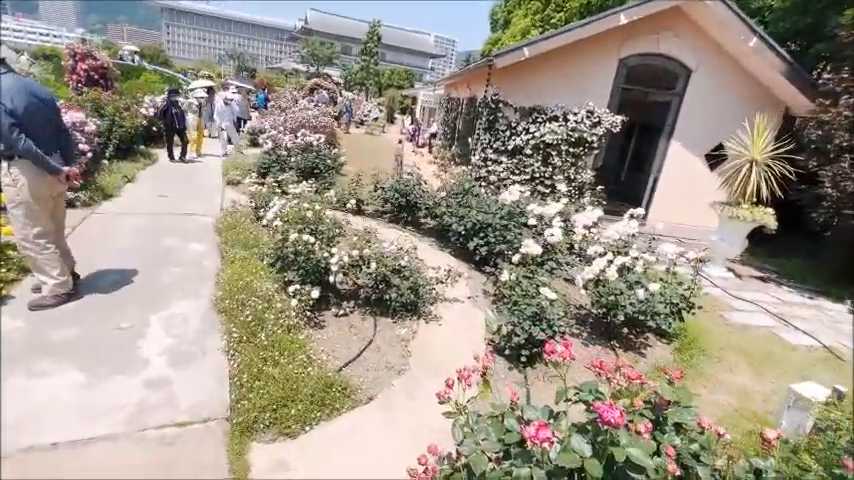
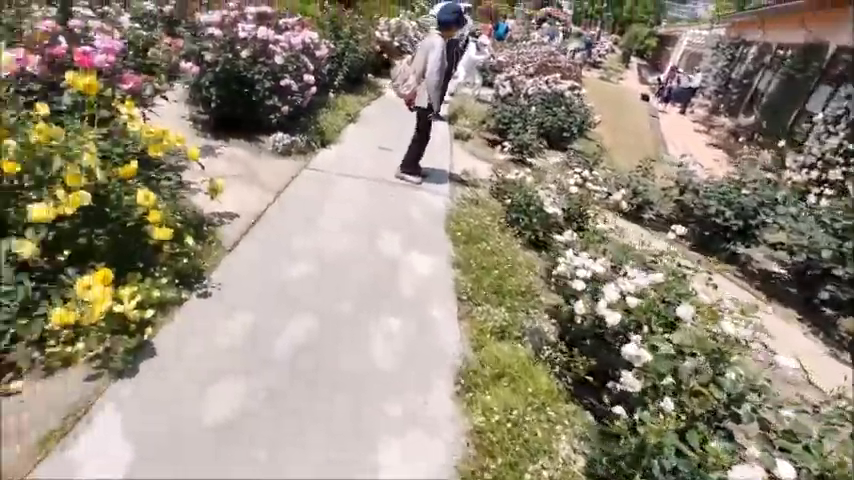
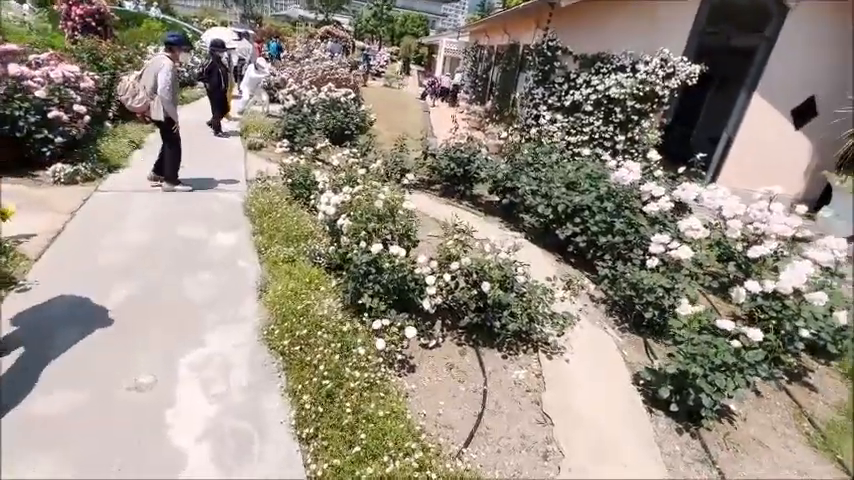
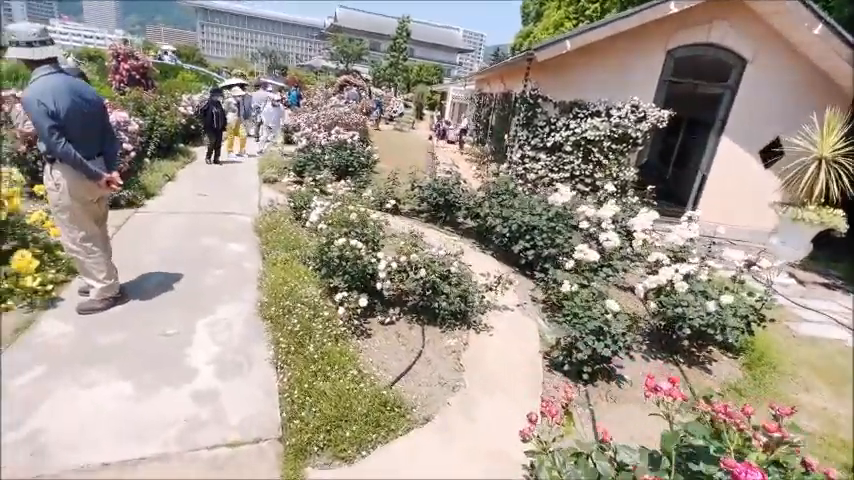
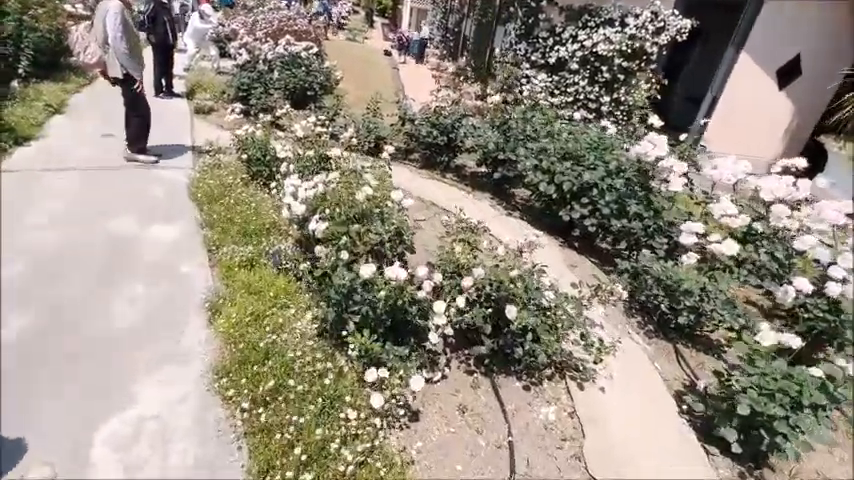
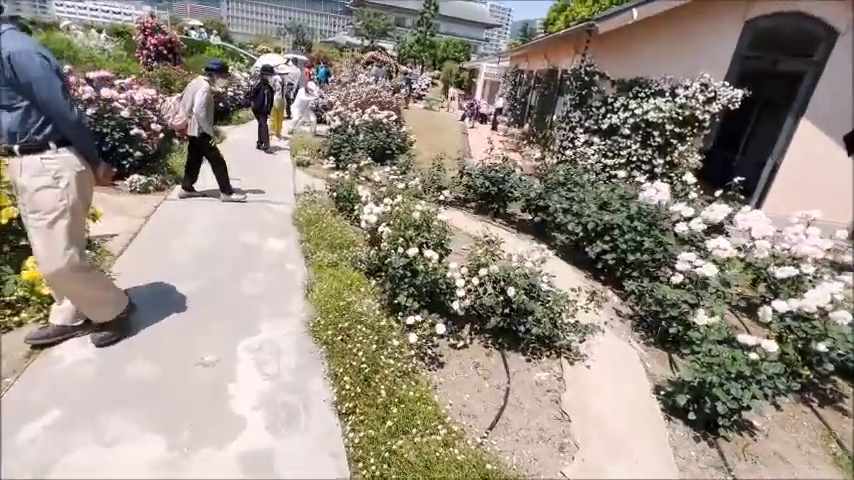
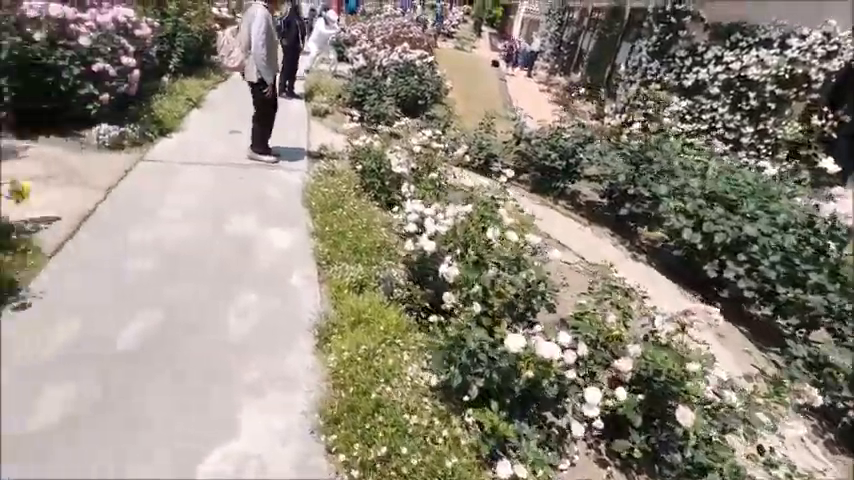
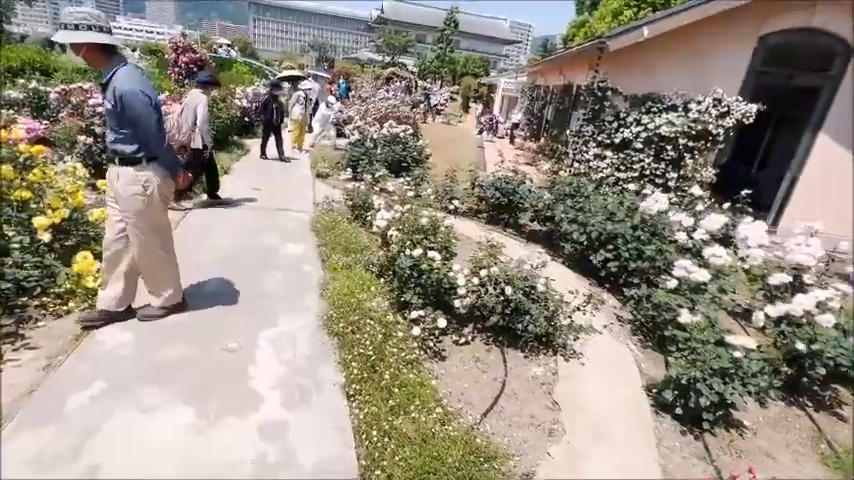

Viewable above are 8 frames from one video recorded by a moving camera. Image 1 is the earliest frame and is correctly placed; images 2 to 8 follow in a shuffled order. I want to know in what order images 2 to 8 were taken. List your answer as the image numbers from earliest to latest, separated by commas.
4, 8, 6, 3, 5, 7, 2
